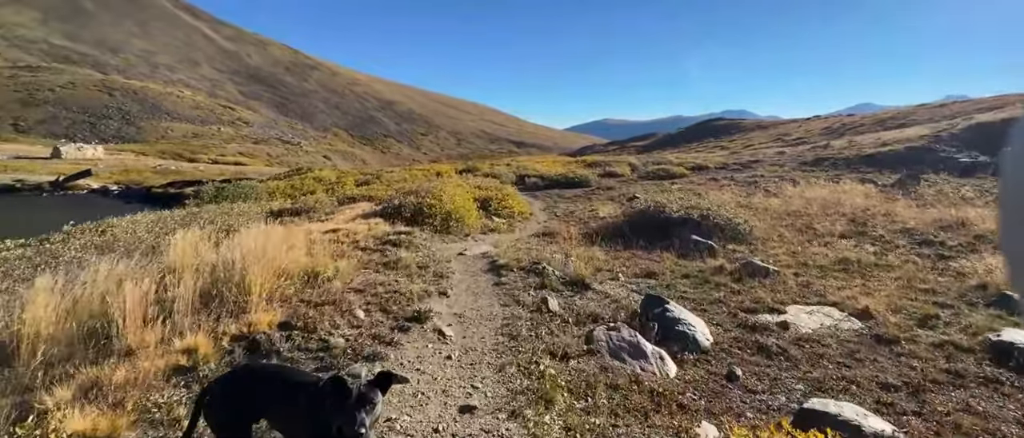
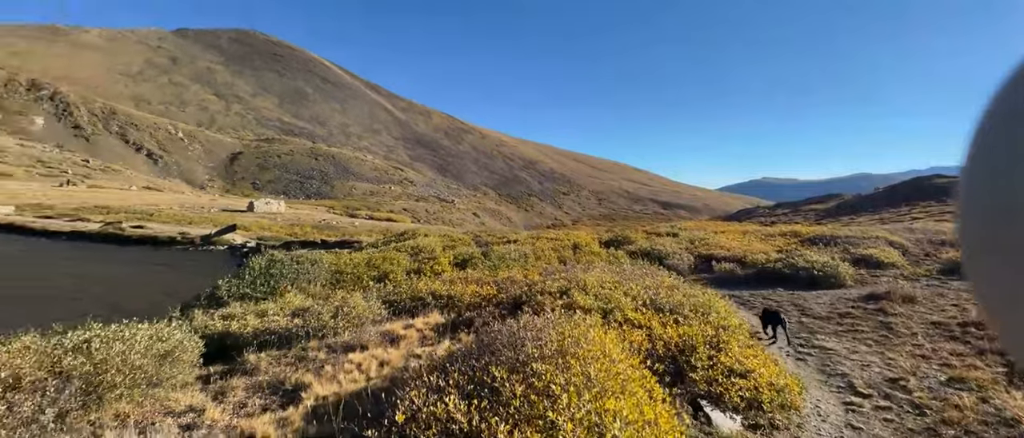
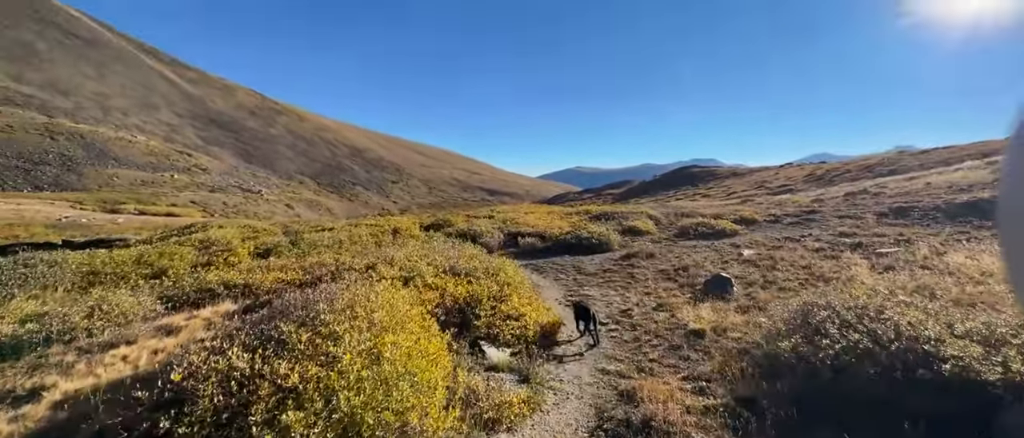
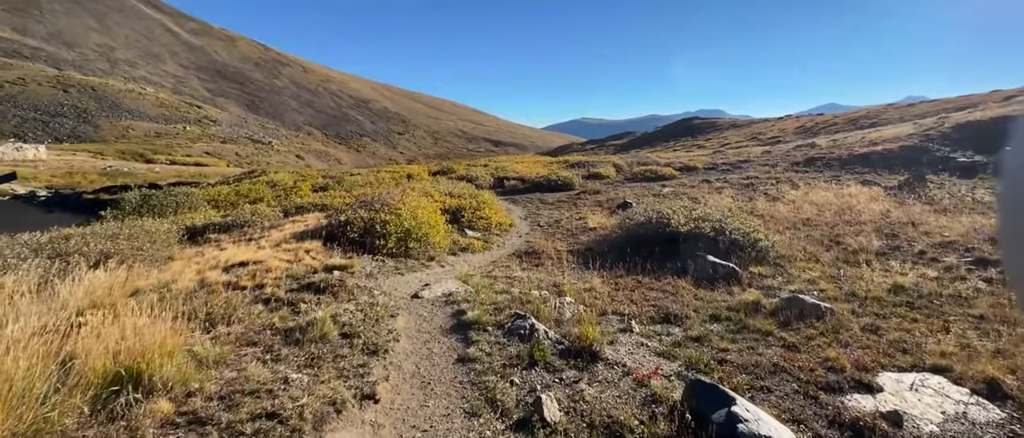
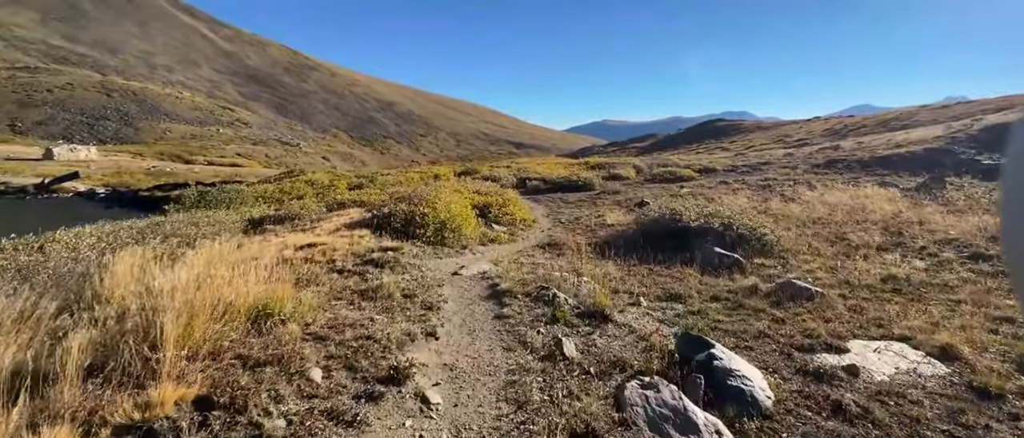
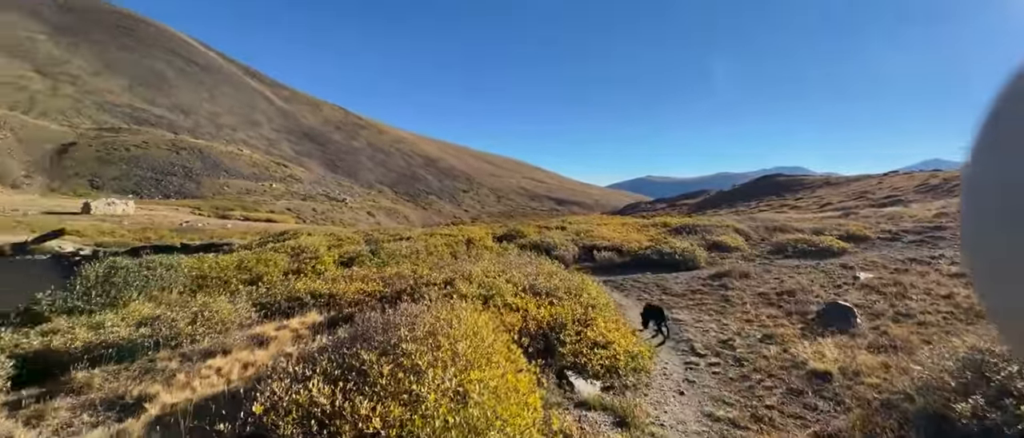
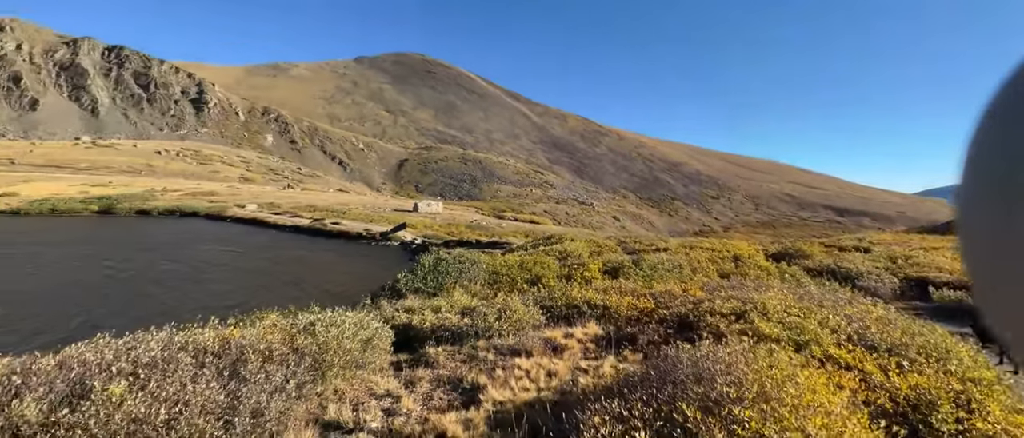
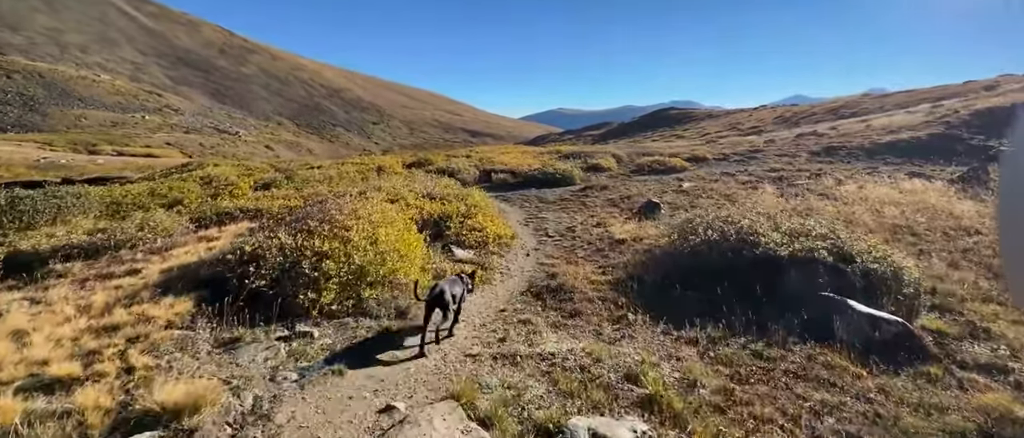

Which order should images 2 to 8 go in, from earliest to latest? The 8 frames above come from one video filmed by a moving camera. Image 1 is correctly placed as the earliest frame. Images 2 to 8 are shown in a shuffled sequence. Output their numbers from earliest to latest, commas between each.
5, 4, 8, 3, 6, 2, 7
